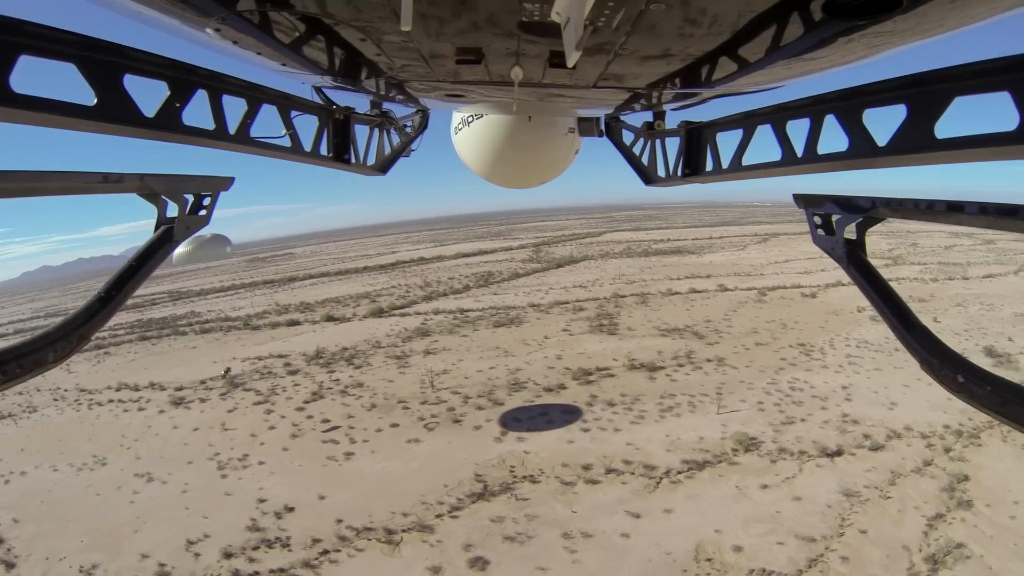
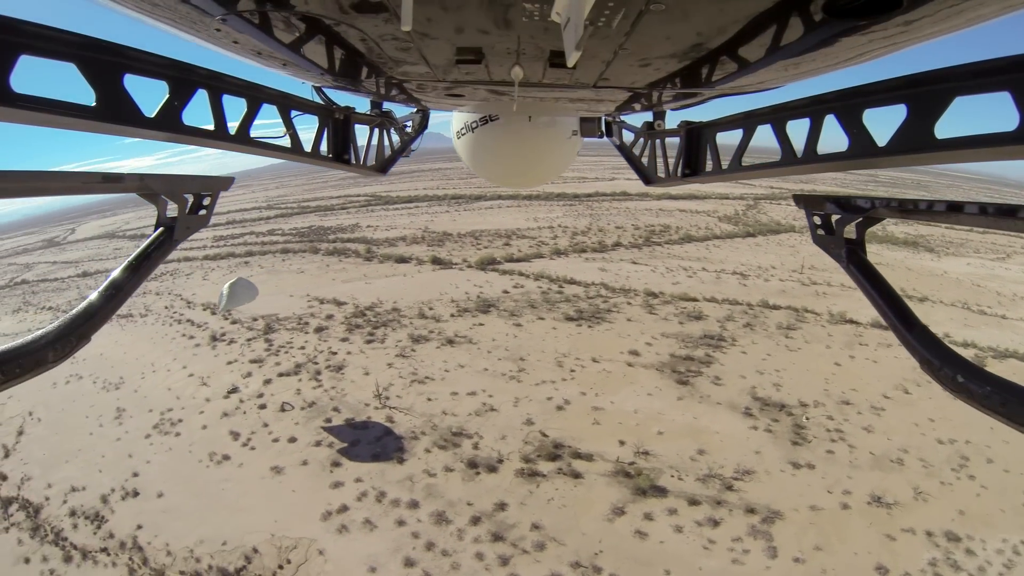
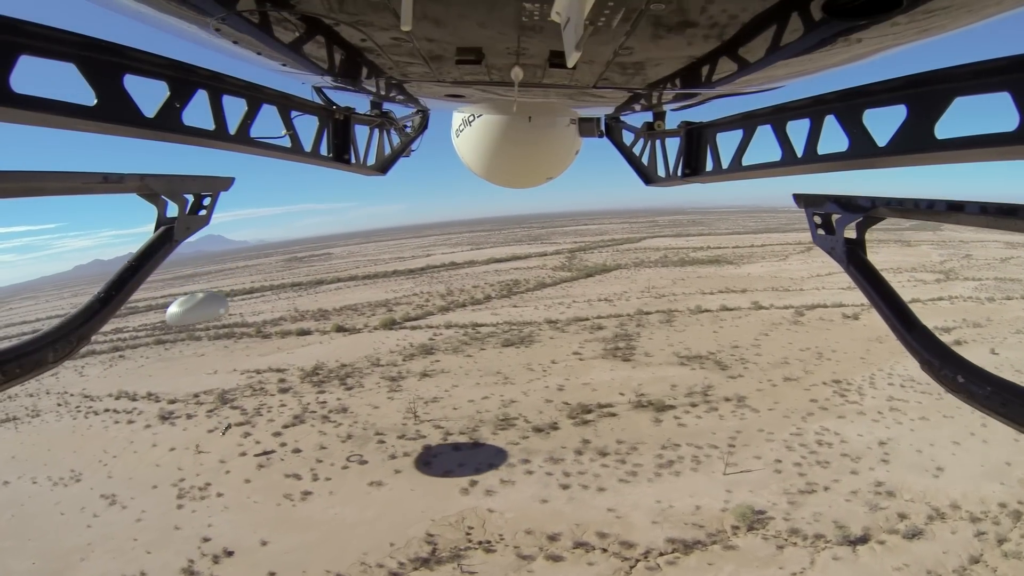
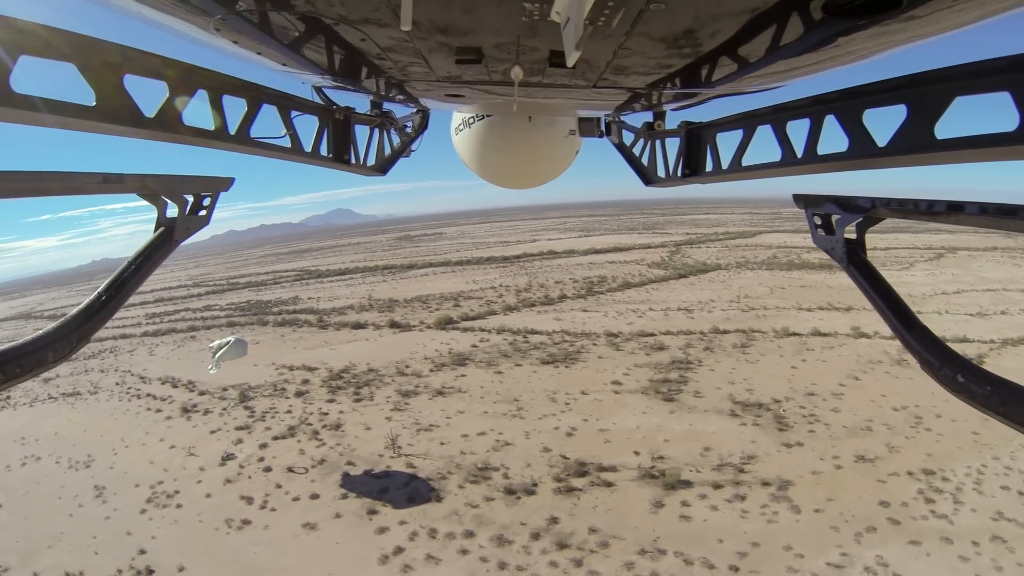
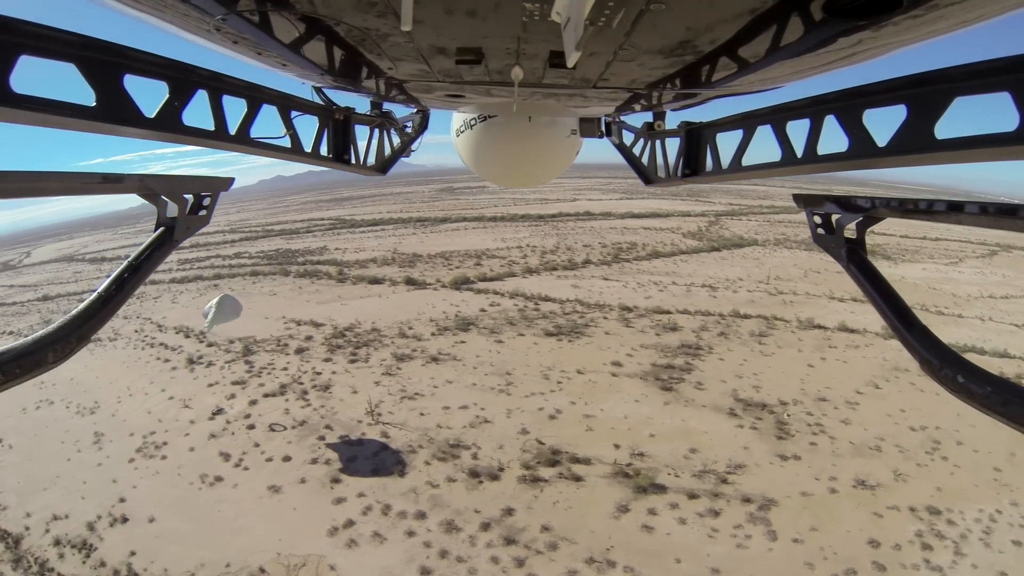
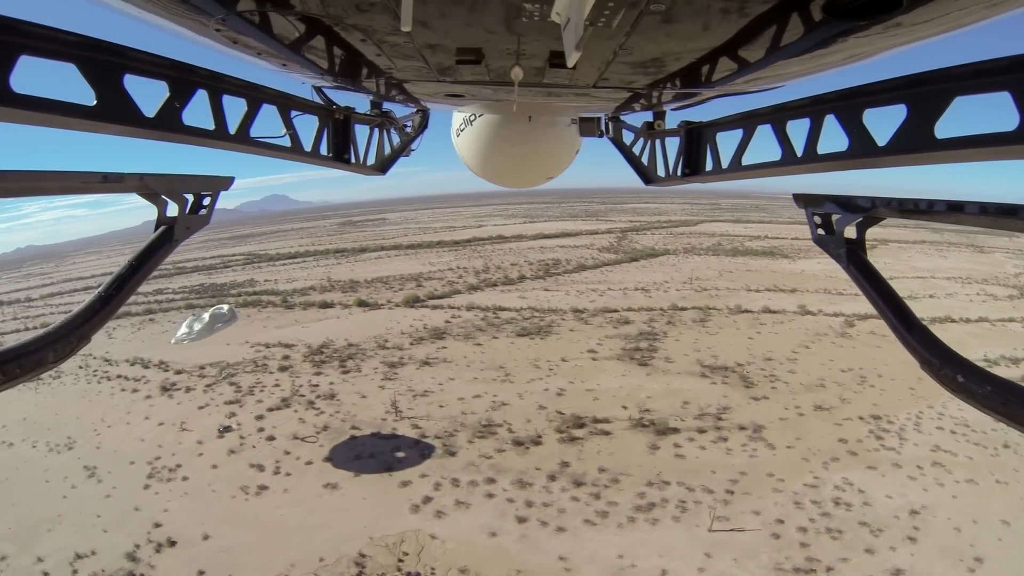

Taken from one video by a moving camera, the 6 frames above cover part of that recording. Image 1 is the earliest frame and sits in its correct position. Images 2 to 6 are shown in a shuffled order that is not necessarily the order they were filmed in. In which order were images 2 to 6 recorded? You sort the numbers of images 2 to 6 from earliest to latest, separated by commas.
3, 6, 4, 5, 2
